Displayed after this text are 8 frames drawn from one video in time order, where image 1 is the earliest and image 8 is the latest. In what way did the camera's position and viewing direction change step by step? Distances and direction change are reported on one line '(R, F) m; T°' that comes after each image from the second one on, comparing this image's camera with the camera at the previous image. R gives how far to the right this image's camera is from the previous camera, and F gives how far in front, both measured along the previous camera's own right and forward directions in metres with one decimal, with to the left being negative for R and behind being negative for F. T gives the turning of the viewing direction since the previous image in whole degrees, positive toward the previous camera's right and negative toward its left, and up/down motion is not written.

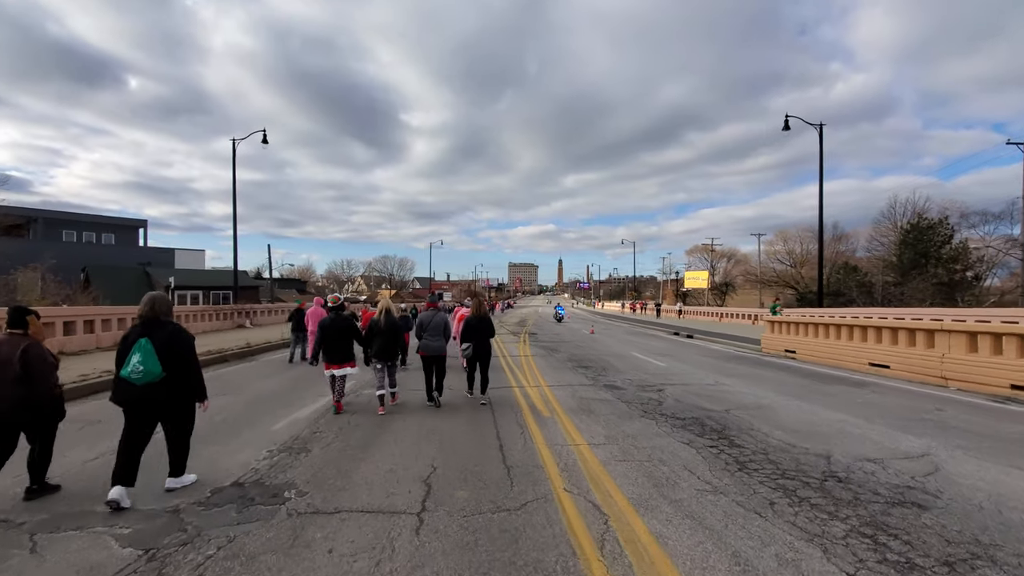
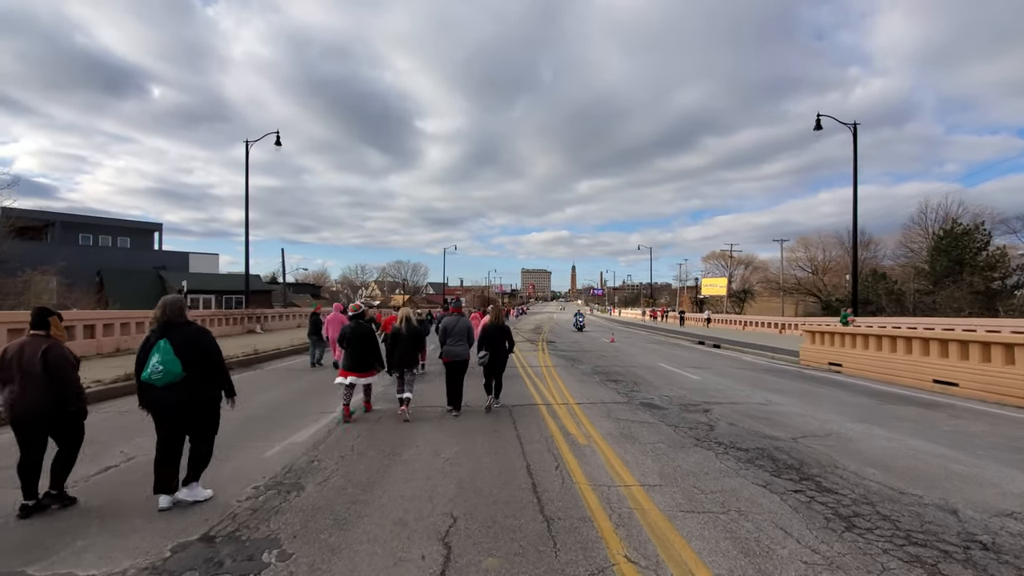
(-0.2, +1.1) m; -2°
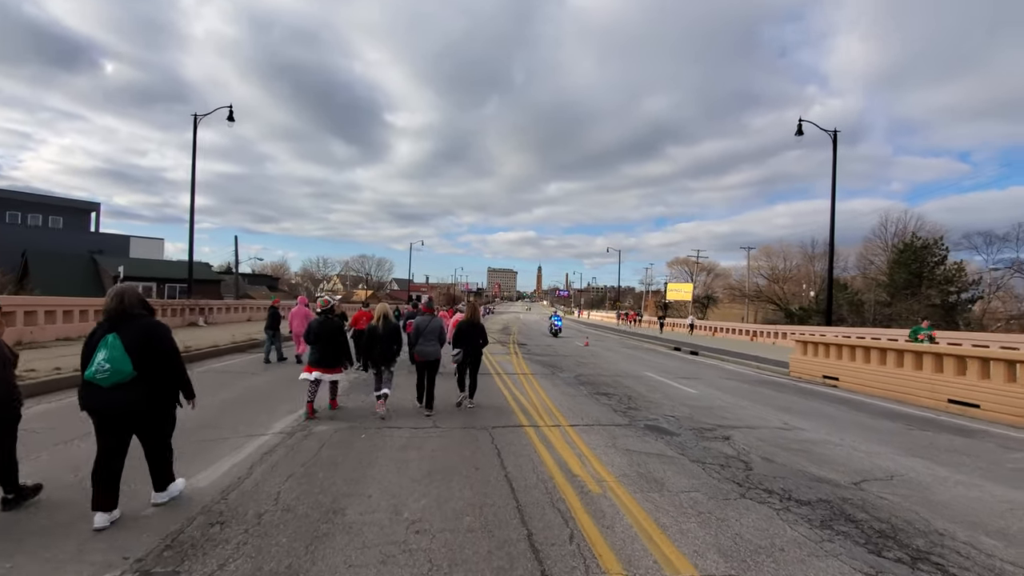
(-0.3, +1.7) m; +4°
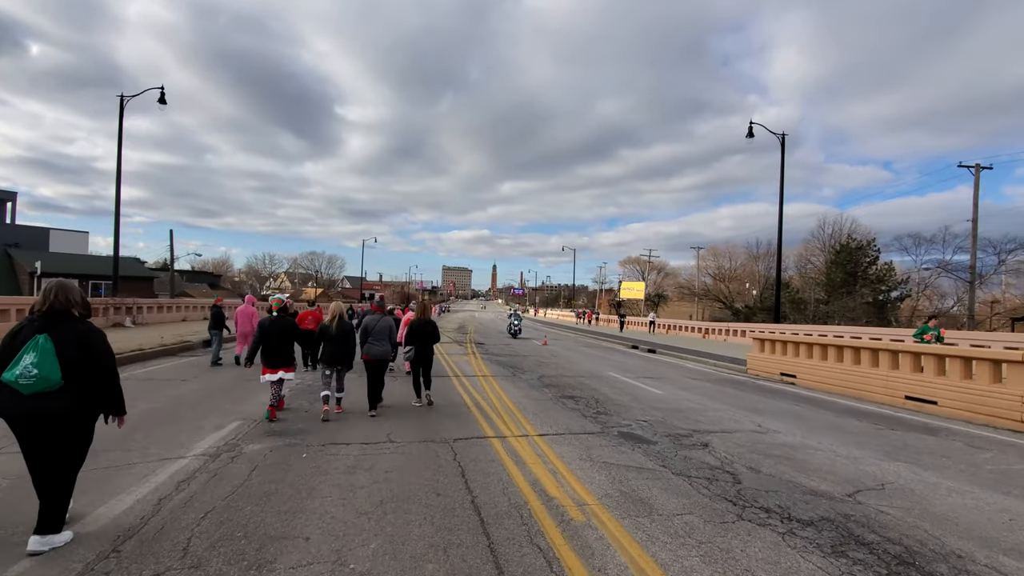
(-0.1, +0.7) m; +5°
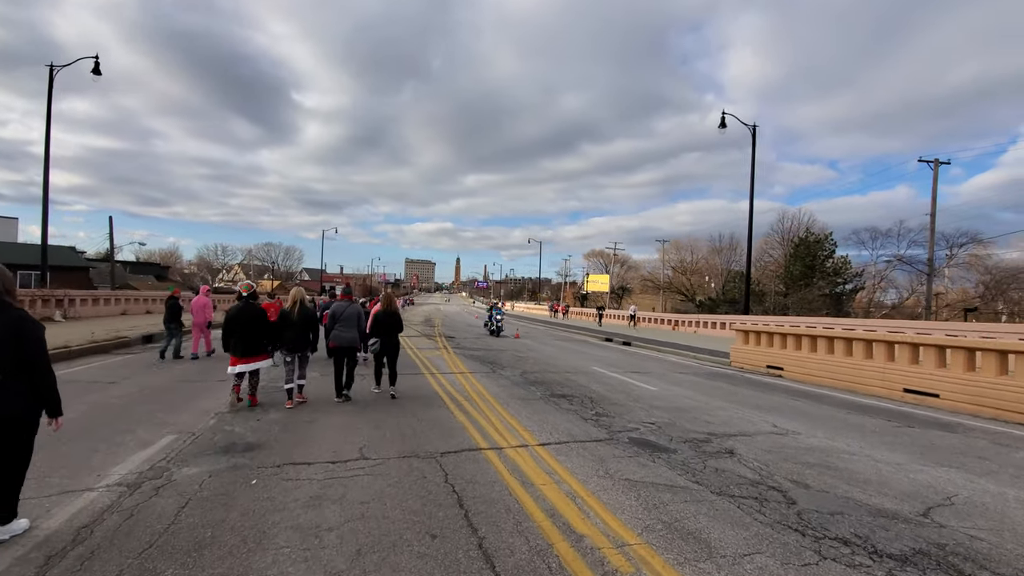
(-0.4, +1.1) m; +4°
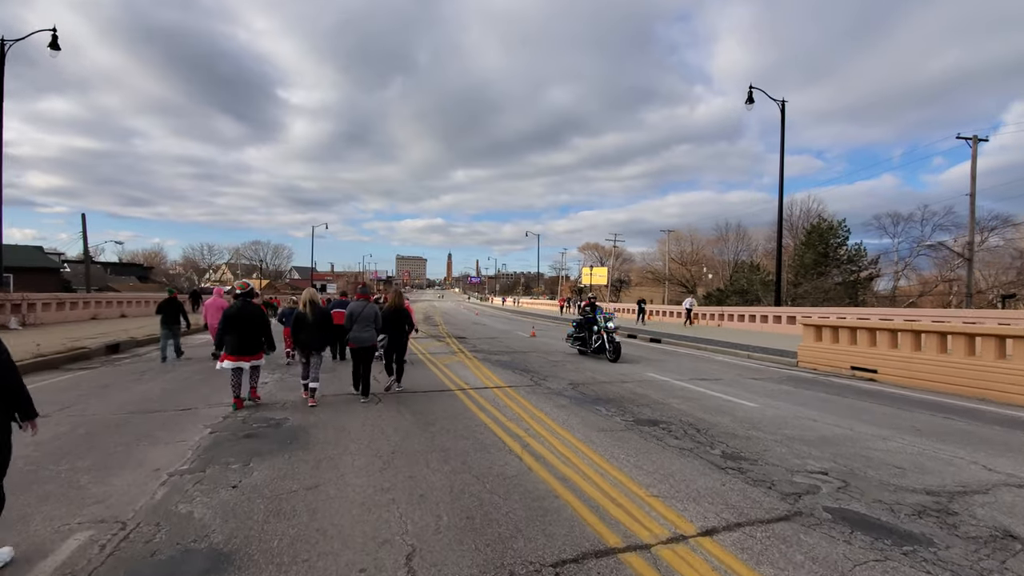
(-1.1, +2.4) m; +1°
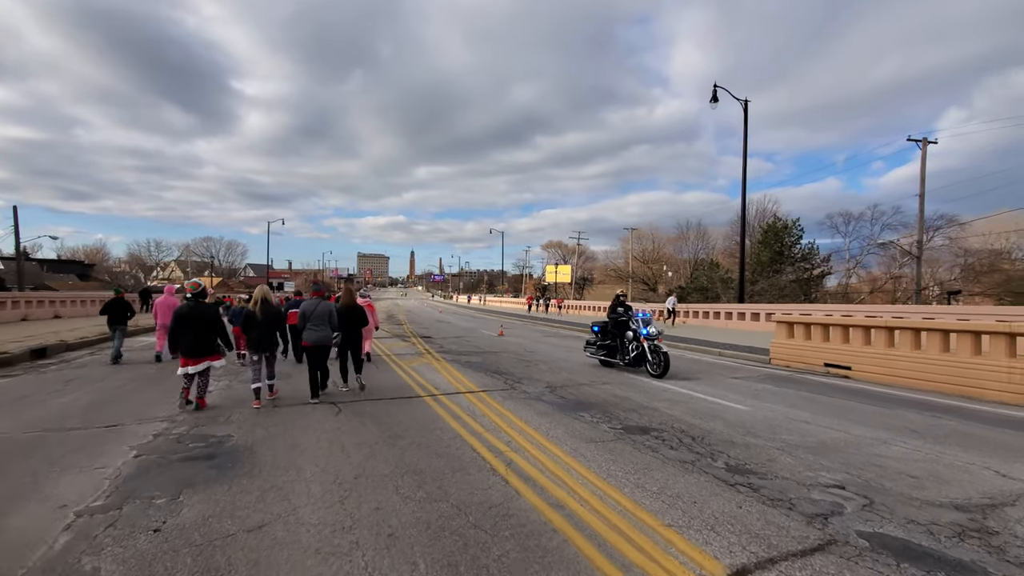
(-0.2, +0.7) m; +4°
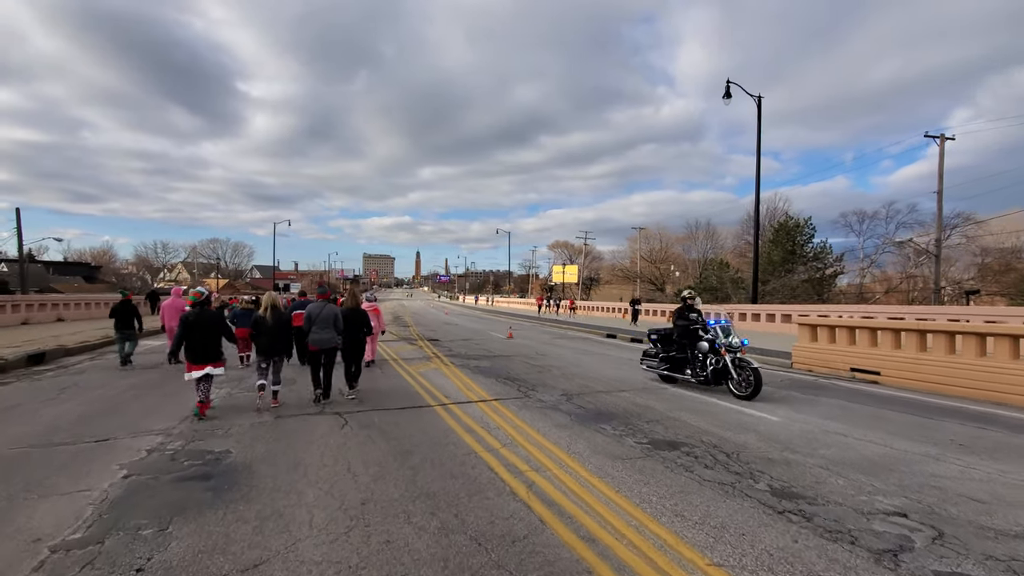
(-0.1, +0.4) m; -1°
